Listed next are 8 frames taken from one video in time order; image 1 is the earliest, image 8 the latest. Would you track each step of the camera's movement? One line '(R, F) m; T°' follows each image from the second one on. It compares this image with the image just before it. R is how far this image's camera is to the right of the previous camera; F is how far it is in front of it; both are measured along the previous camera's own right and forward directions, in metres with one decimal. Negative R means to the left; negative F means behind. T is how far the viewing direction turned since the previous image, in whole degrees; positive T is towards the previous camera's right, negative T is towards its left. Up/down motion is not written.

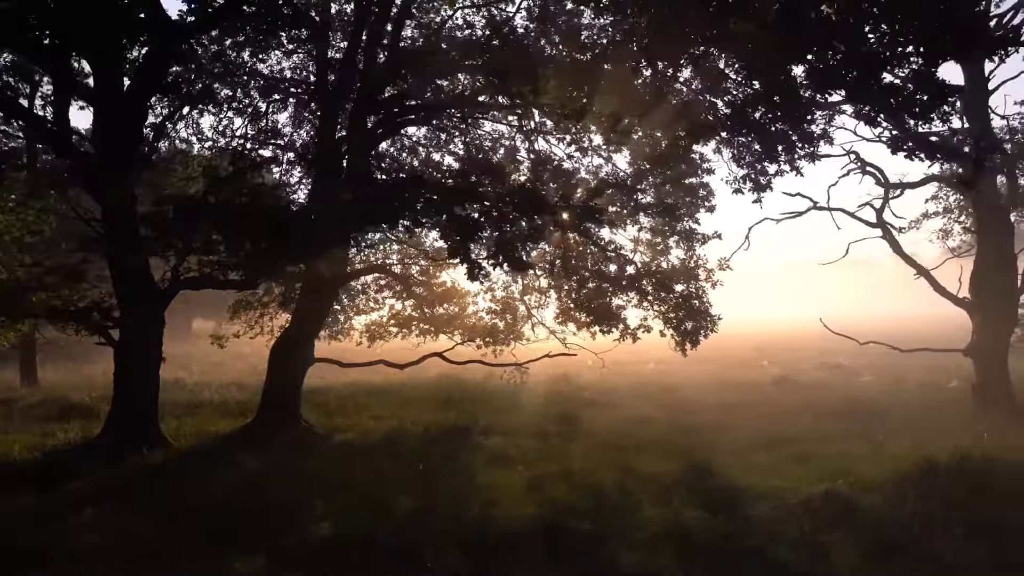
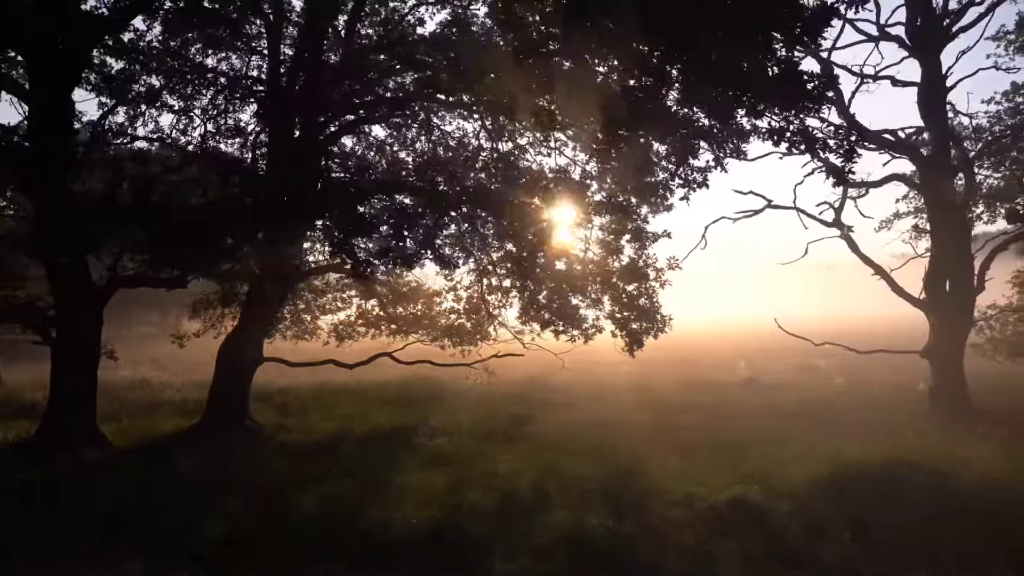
(+1.0, +0.1) m; 0°
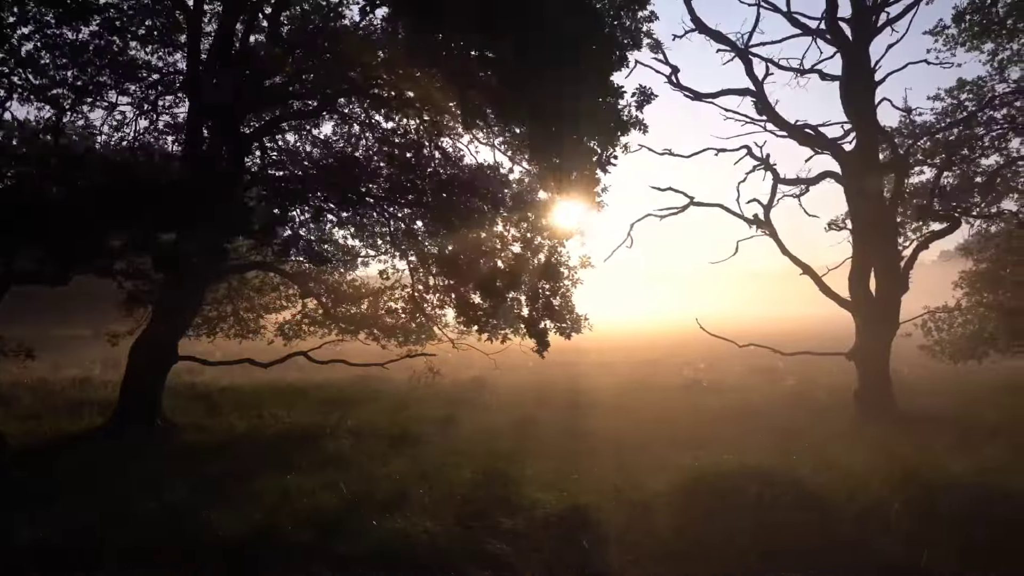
(+1.6, +0.3) m; -1°
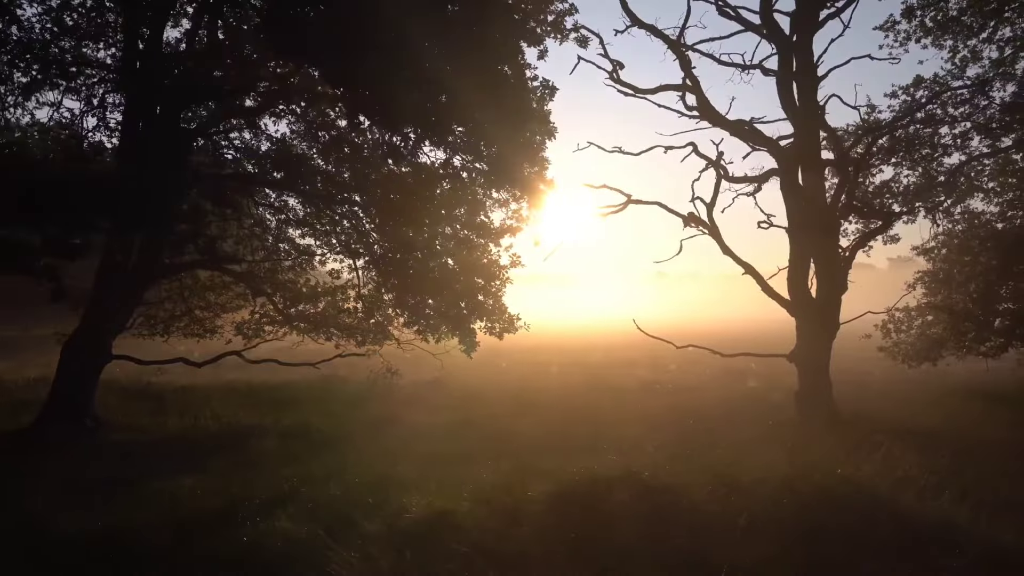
(+1.2, +0.2) m; -1°
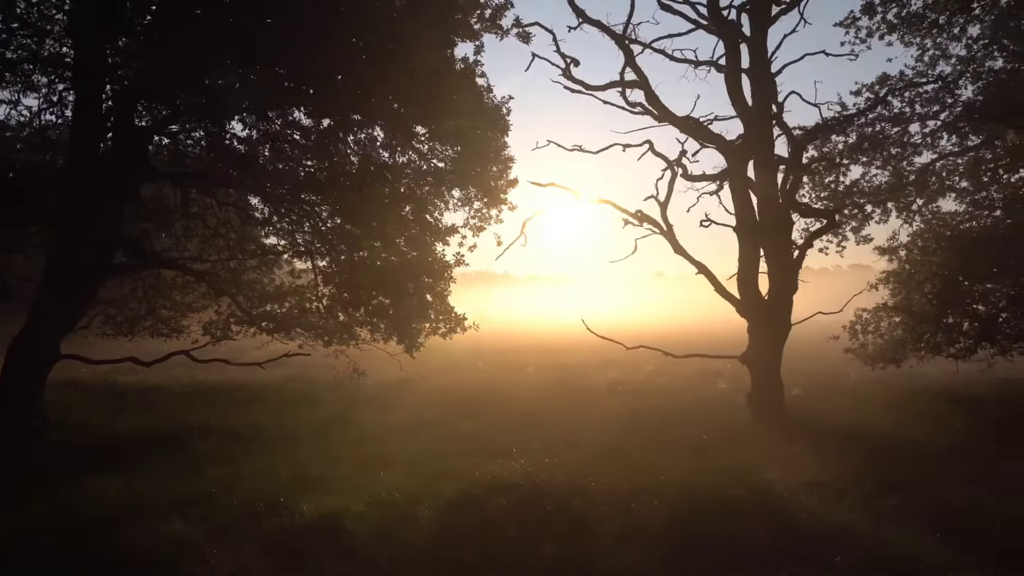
(+1.0, +0.1) m; 0°
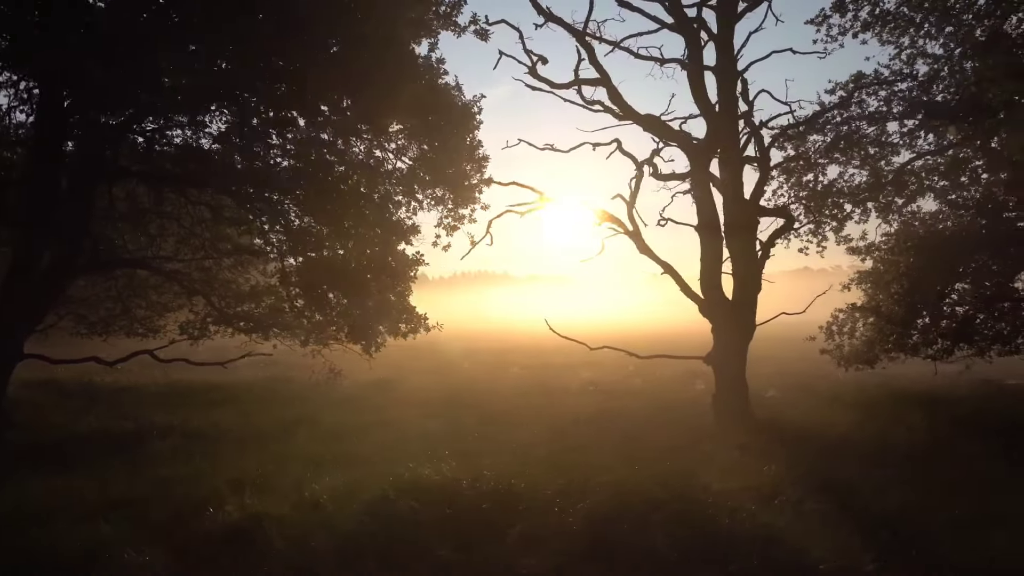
(+0.7, +0.1) m; 0°
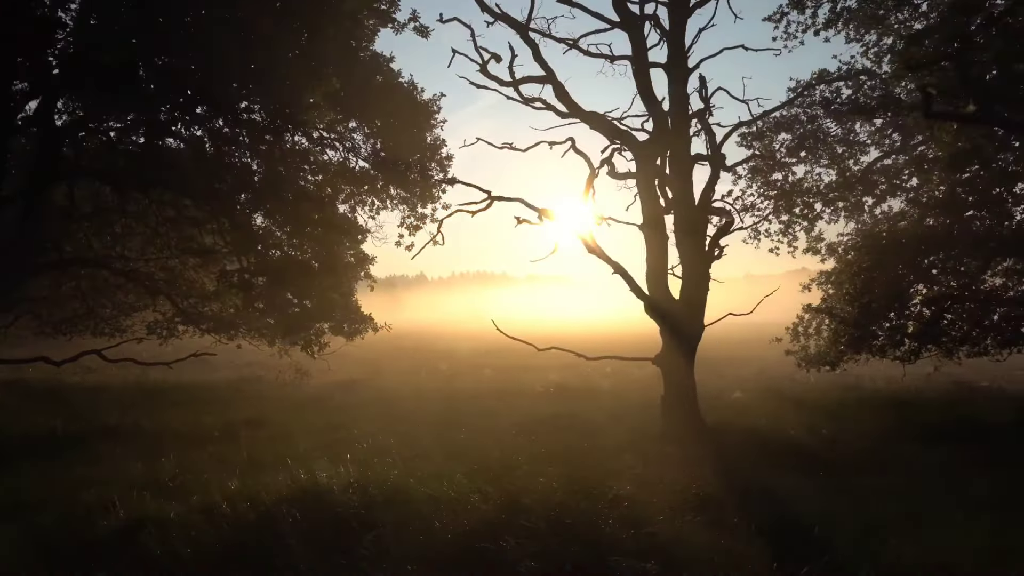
(+1.0, +0.1) m; 0°
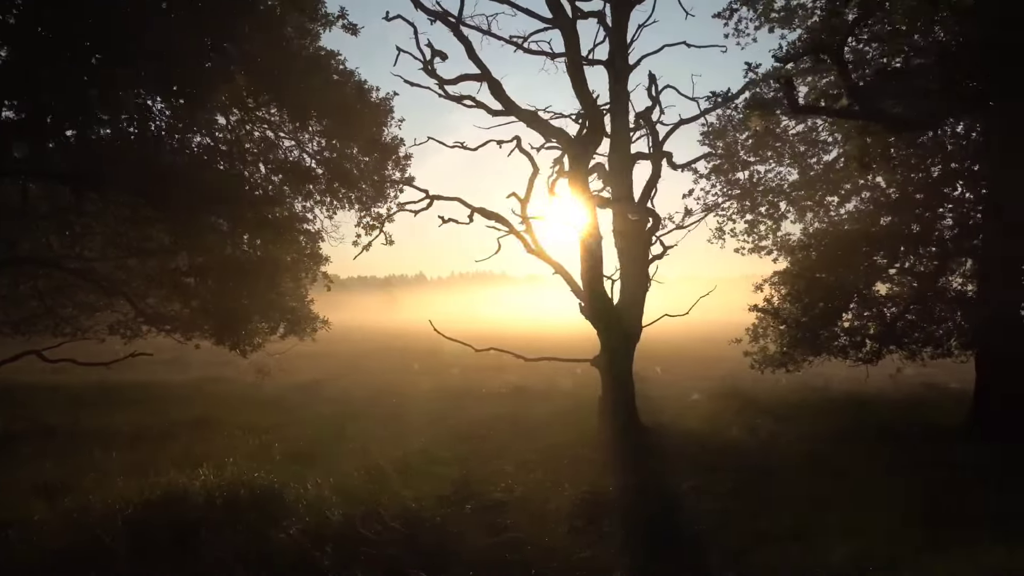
(+1.1, +0.1) m; -1°
